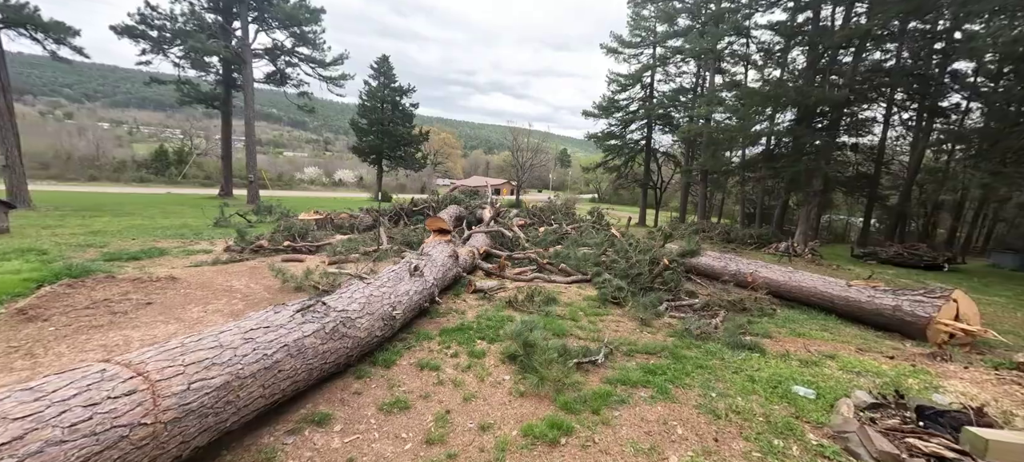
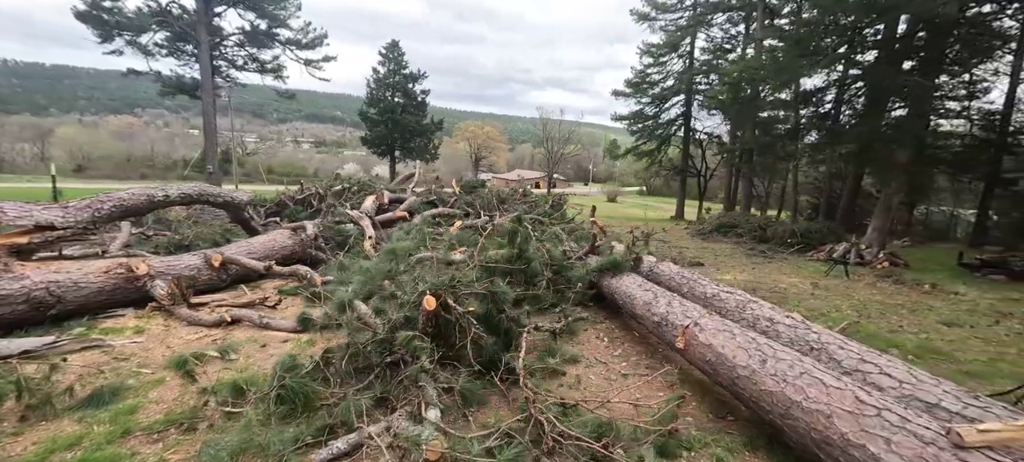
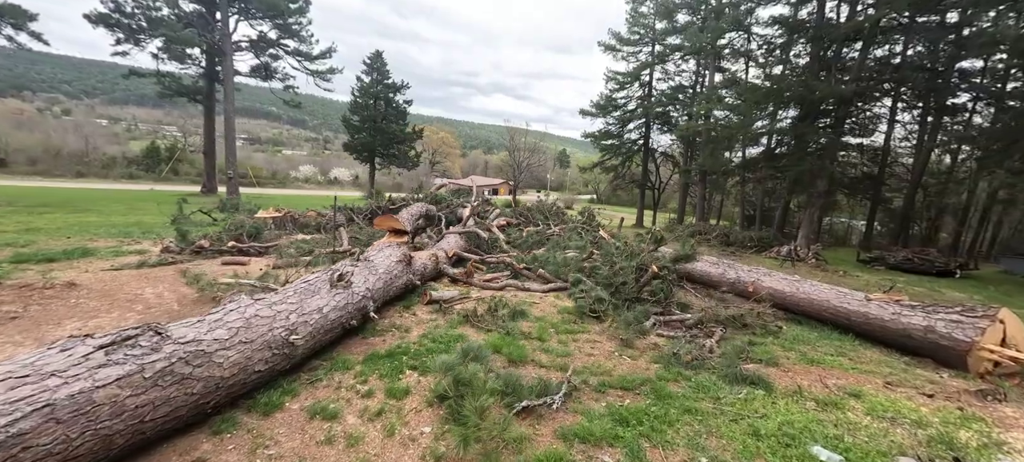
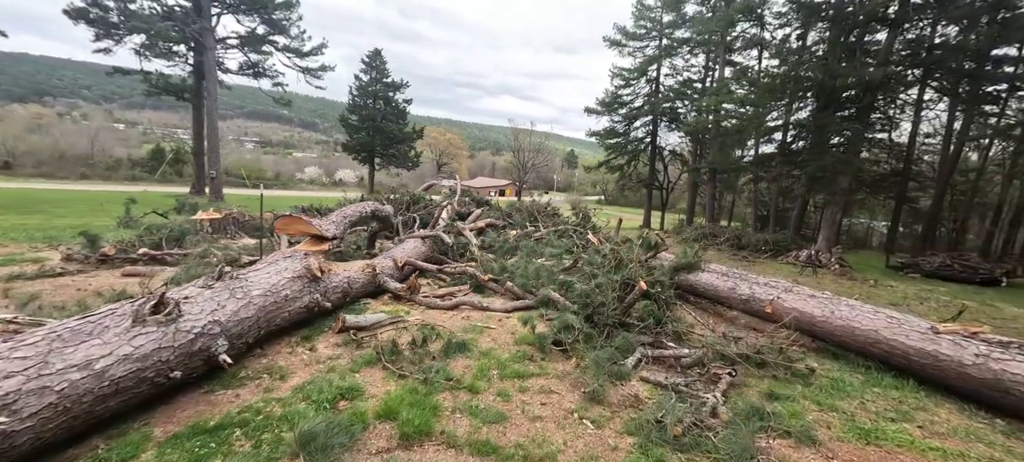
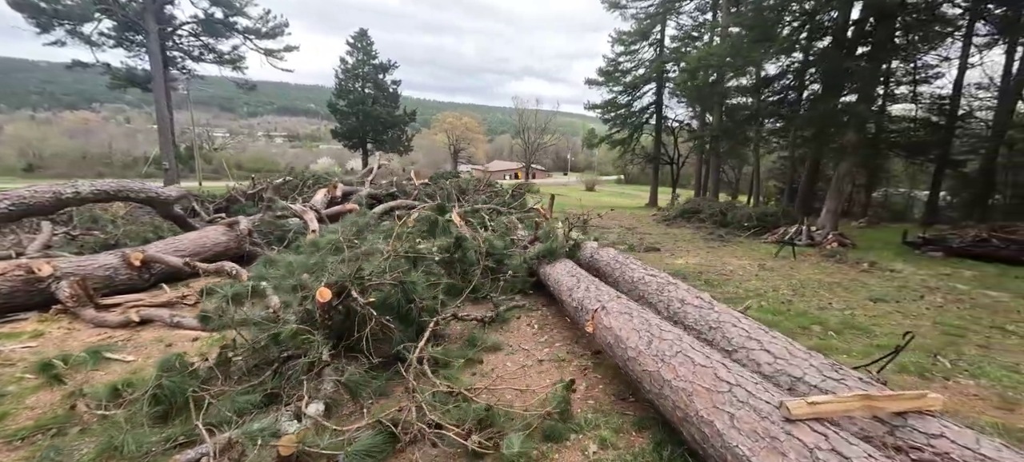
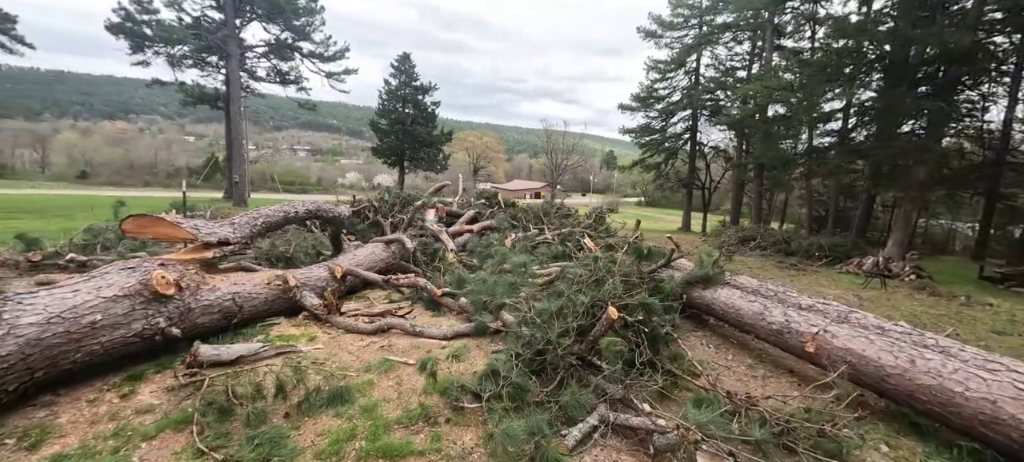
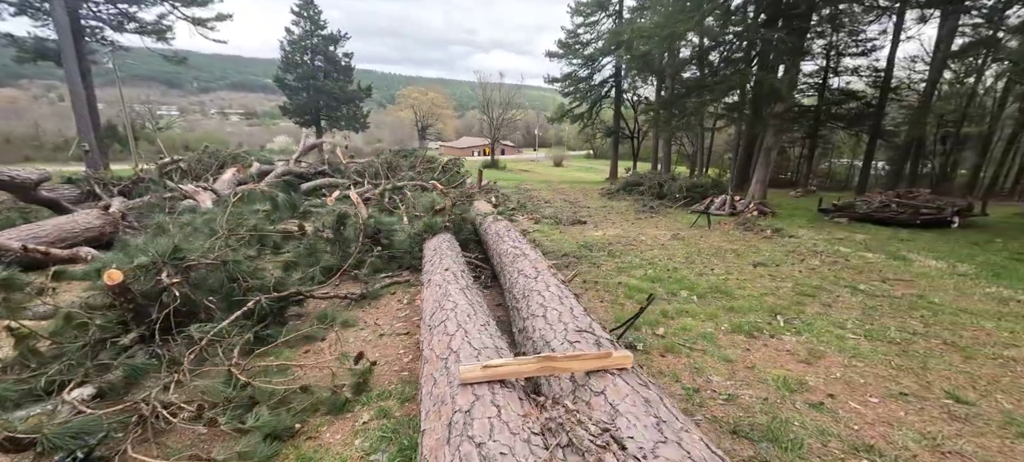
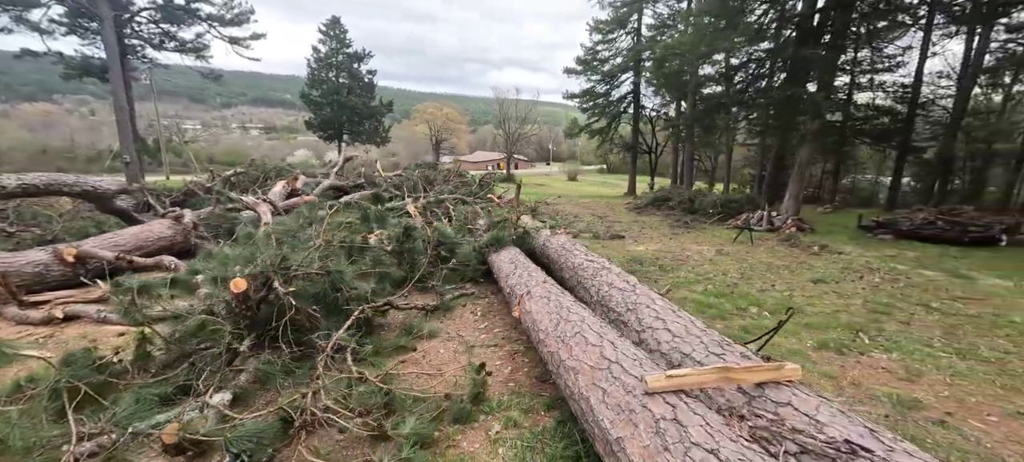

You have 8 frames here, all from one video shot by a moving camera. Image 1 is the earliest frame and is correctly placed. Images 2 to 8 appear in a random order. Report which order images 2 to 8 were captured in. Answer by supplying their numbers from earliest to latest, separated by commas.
3, 4, 6, 2, 5, 8, 7
